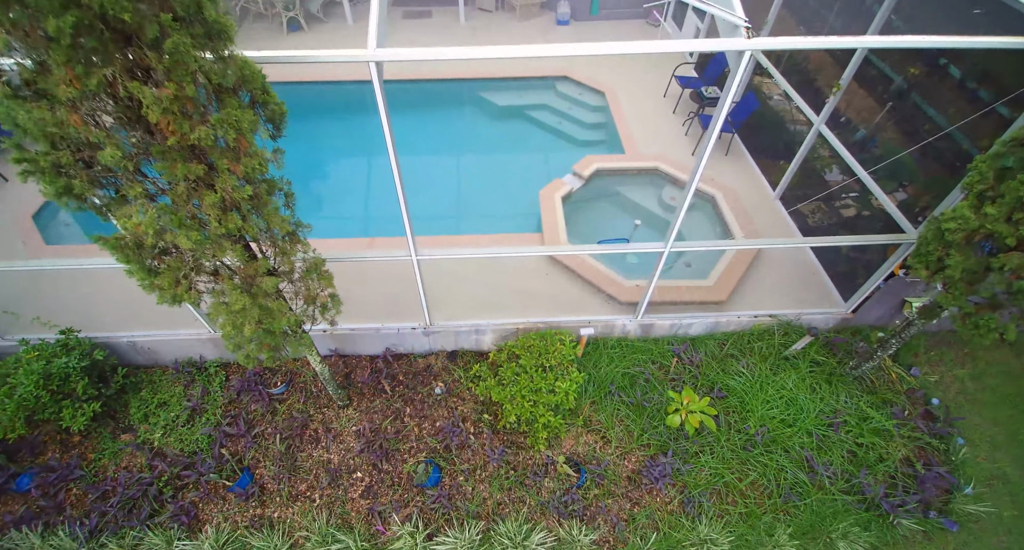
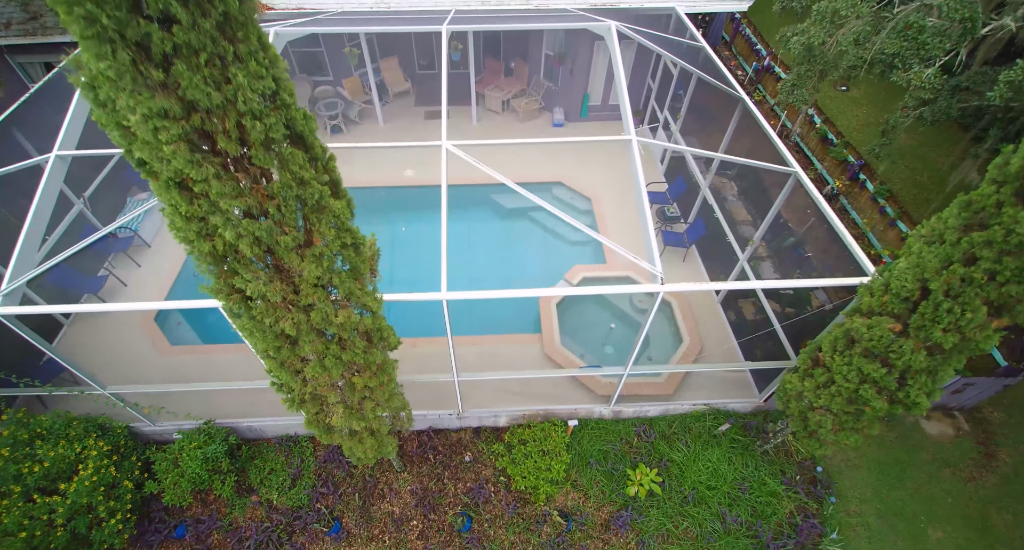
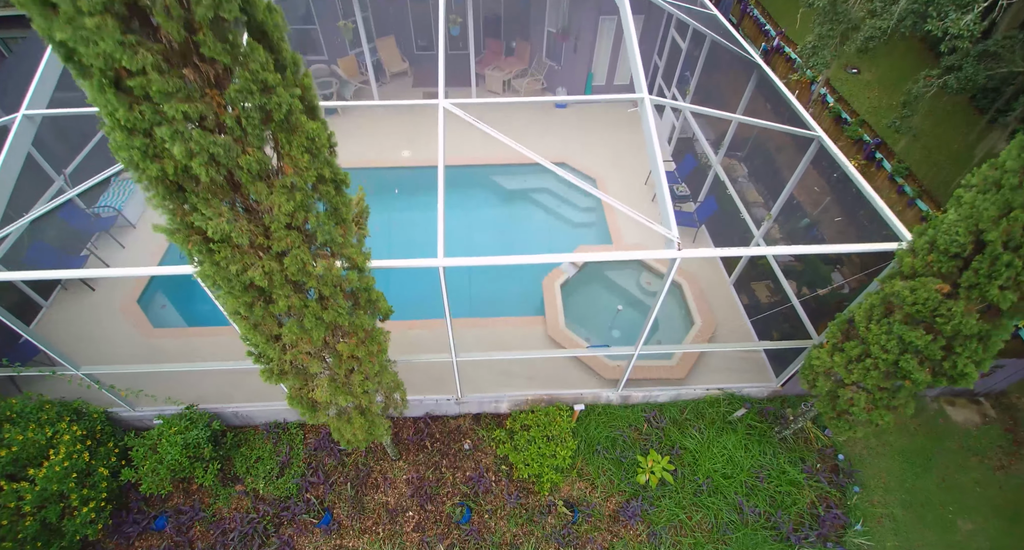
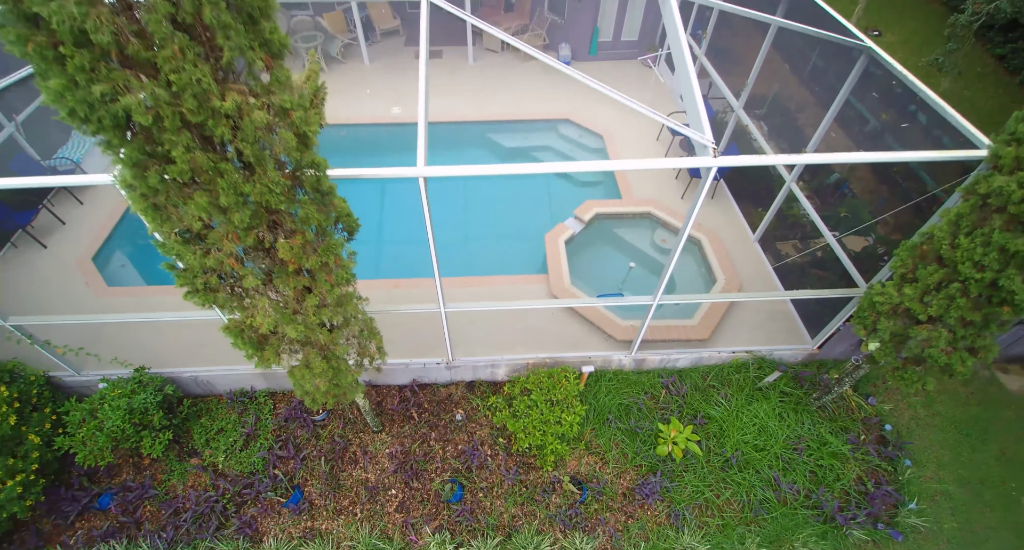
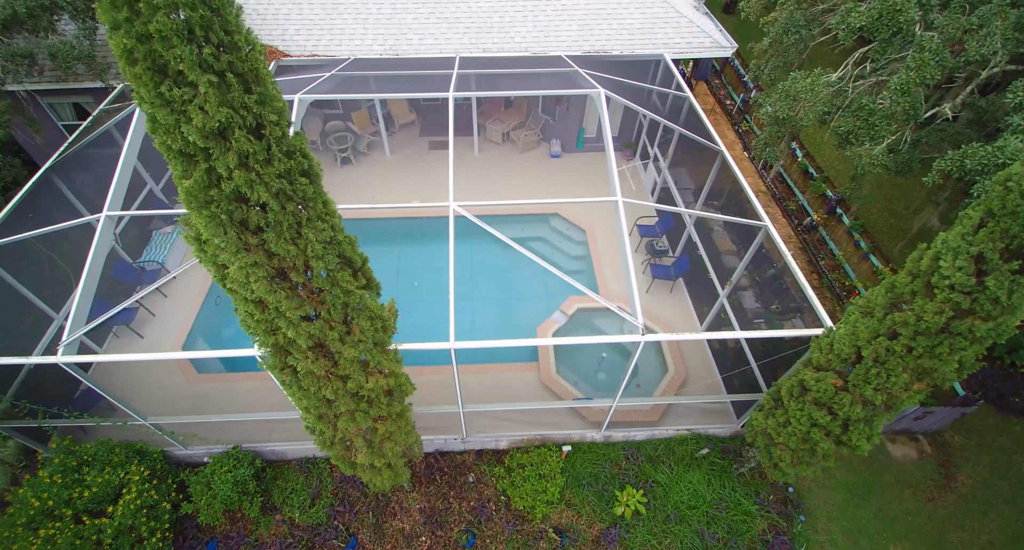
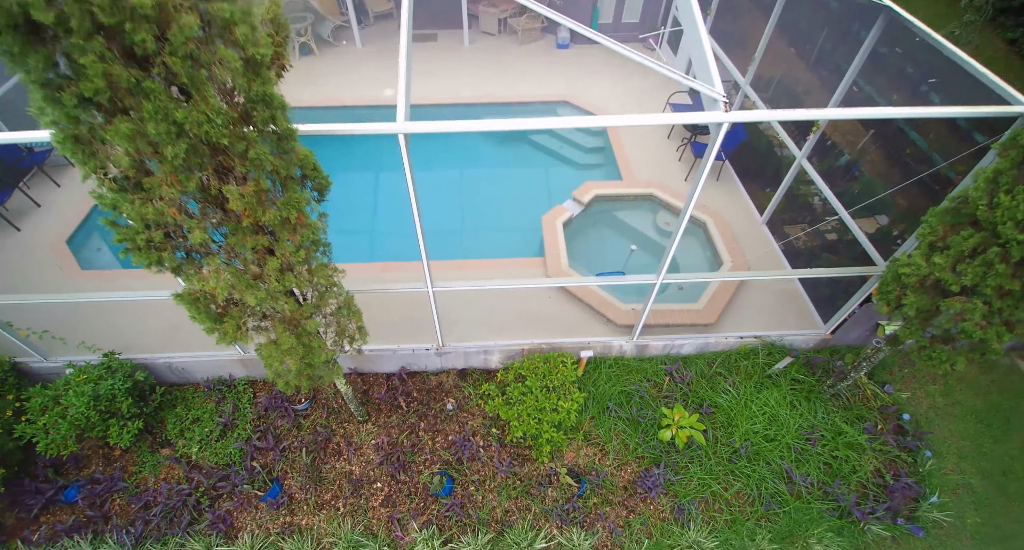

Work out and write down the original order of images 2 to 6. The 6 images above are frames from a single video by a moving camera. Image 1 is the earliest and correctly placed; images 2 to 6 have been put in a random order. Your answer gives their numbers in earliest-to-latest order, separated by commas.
6, 4, 3, 2, 5
